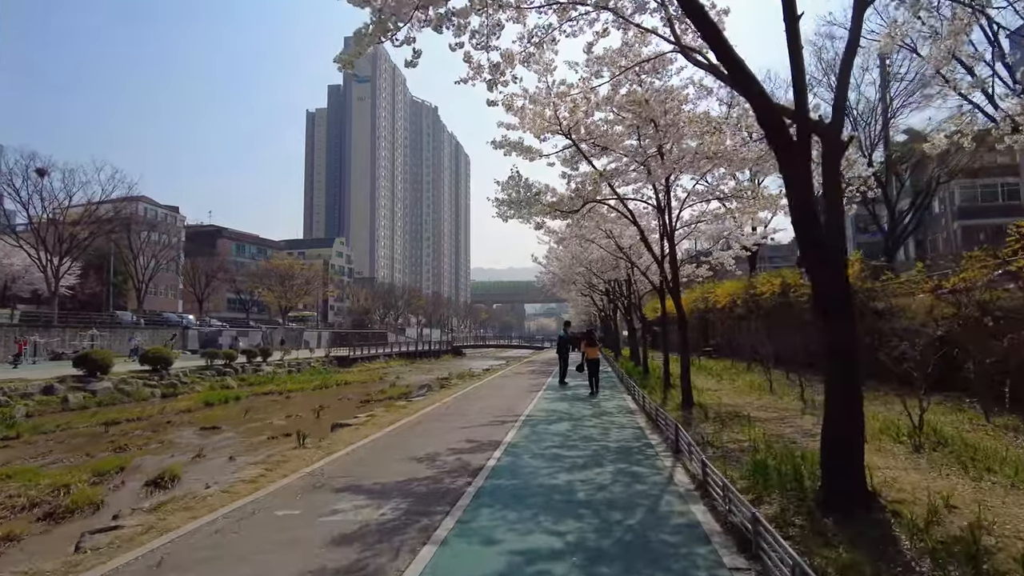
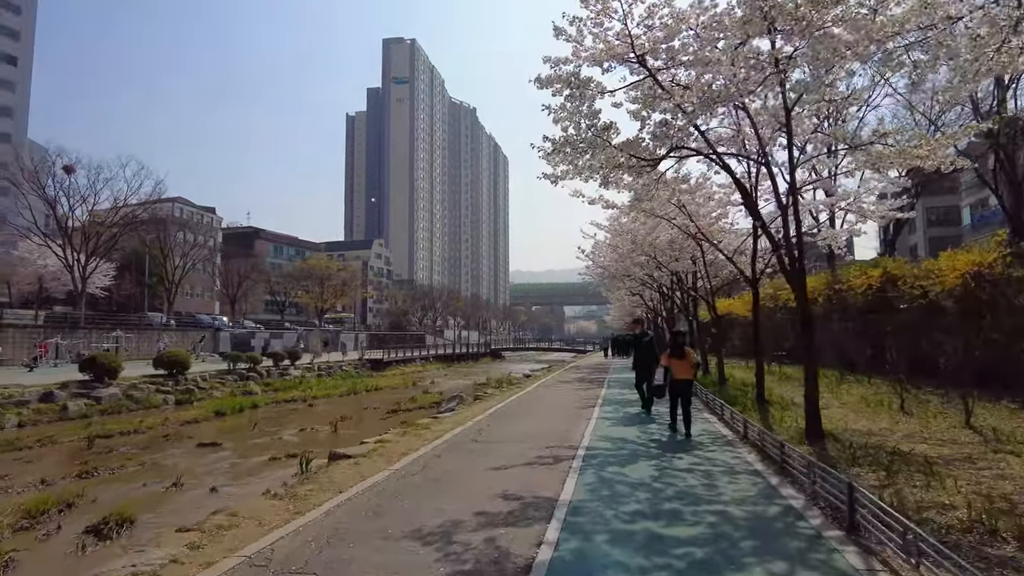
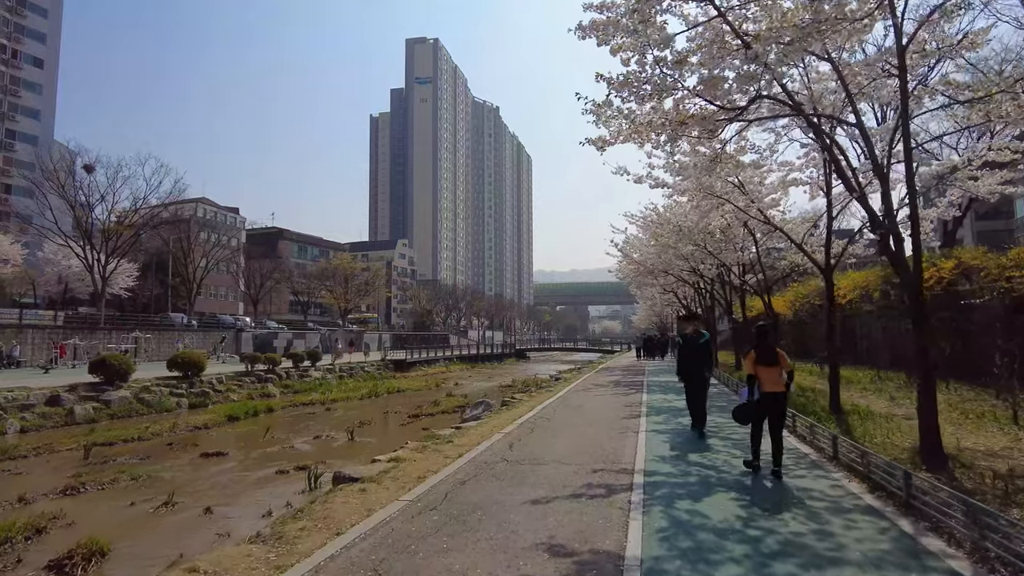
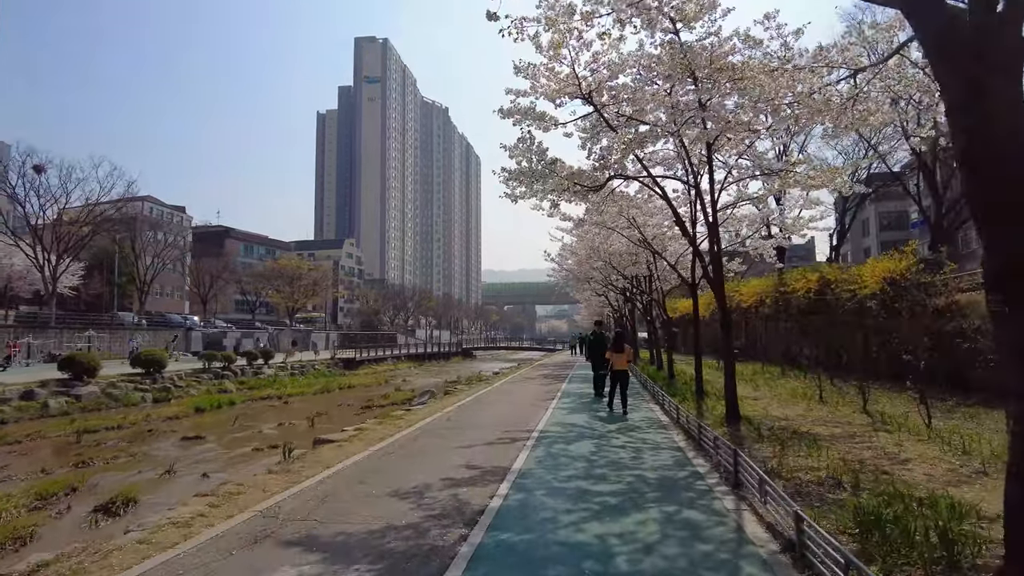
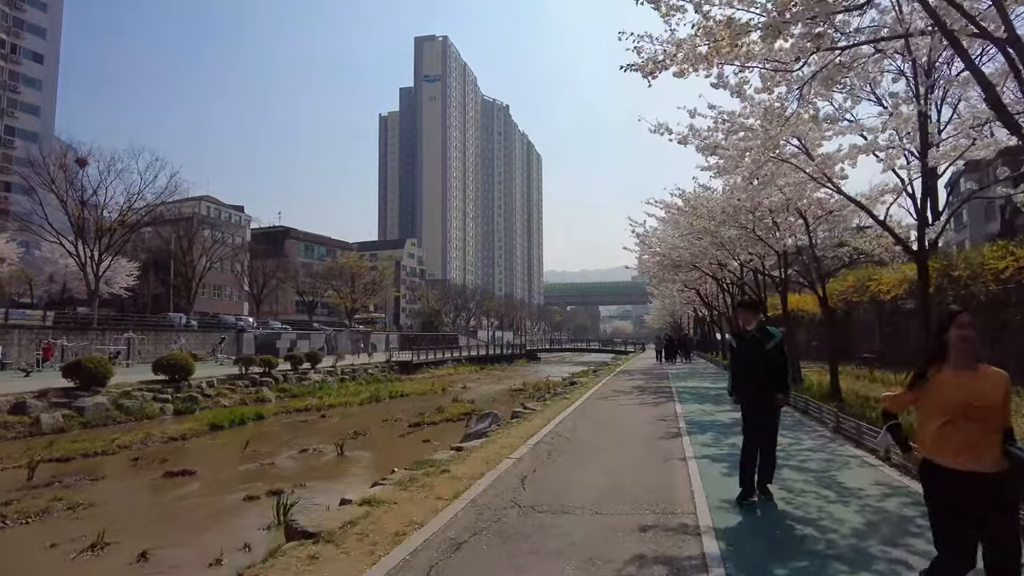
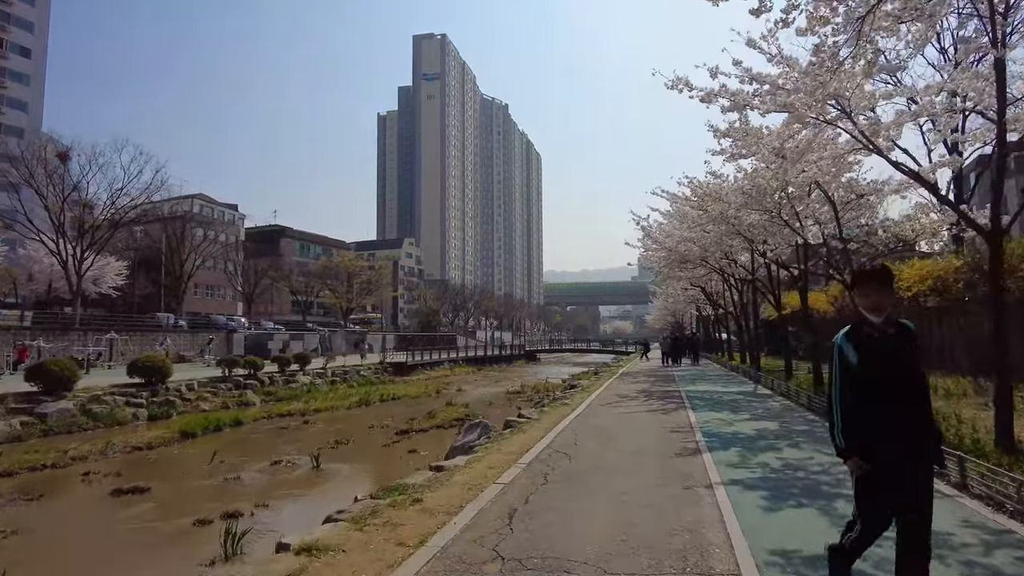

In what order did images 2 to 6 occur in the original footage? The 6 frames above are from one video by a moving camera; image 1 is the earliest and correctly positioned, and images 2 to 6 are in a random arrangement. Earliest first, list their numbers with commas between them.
4, 2, 3, 5, 6
